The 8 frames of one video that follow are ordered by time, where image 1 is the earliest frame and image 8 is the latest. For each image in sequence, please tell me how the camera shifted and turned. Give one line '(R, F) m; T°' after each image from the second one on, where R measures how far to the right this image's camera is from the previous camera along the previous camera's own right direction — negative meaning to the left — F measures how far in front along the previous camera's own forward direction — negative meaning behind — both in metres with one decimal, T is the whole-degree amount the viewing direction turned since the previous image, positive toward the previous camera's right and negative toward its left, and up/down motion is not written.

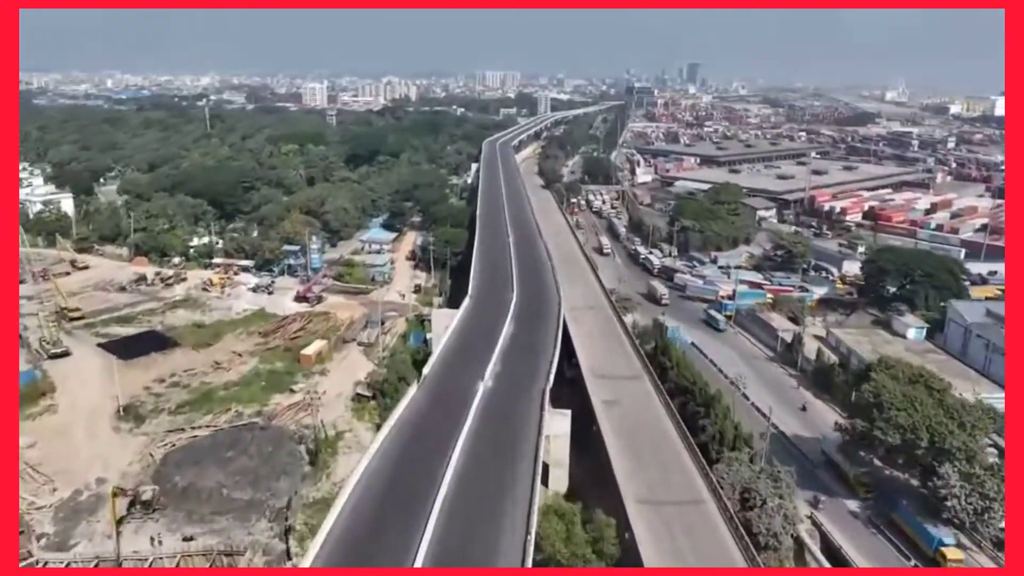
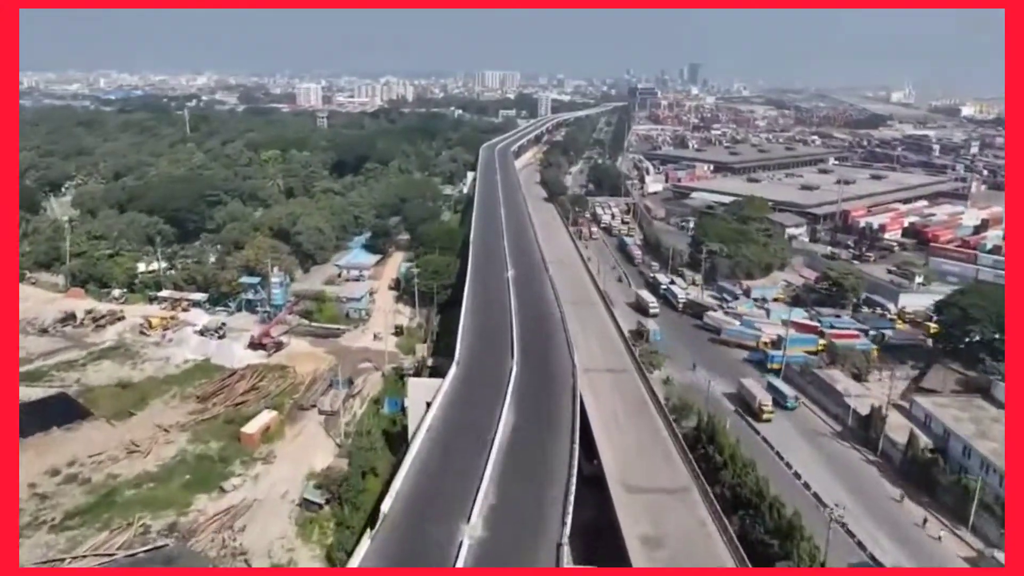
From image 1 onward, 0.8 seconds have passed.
(0.0, +2.5) m; 0°
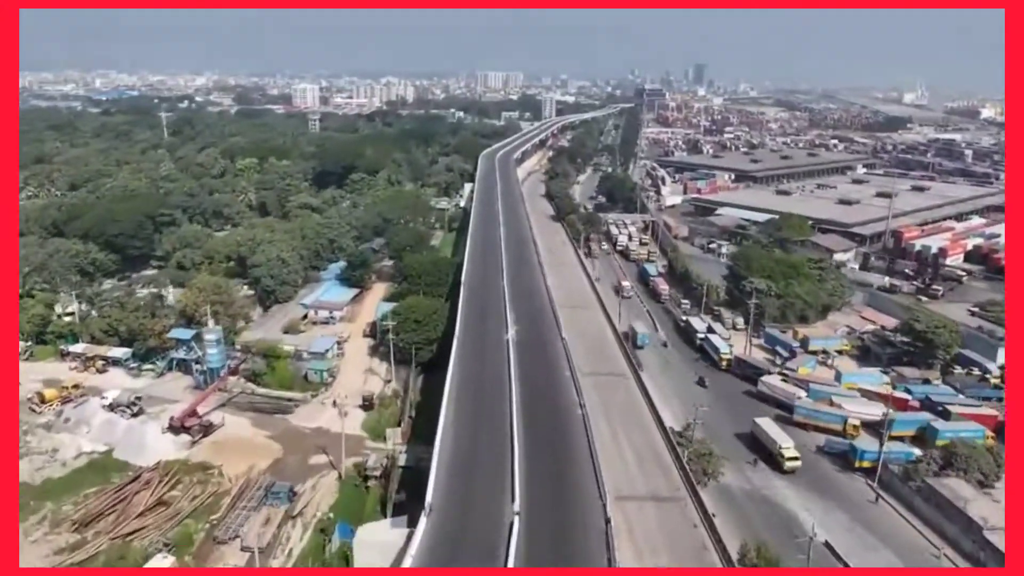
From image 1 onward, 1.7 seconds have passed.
(0.0, +2.9) m; 0°
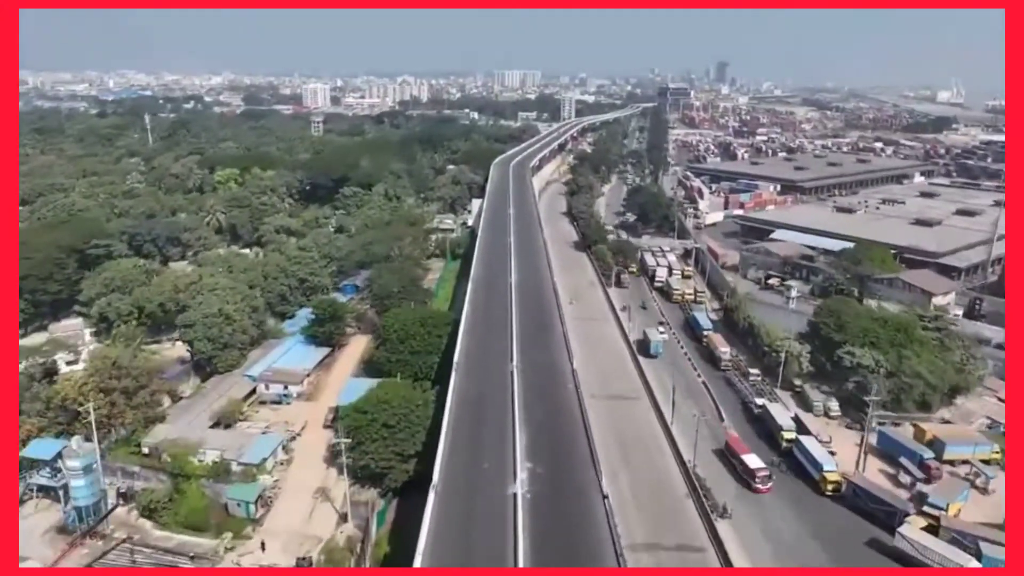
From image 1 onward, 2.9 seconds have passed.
(+0.1, +3.4) m; -1°
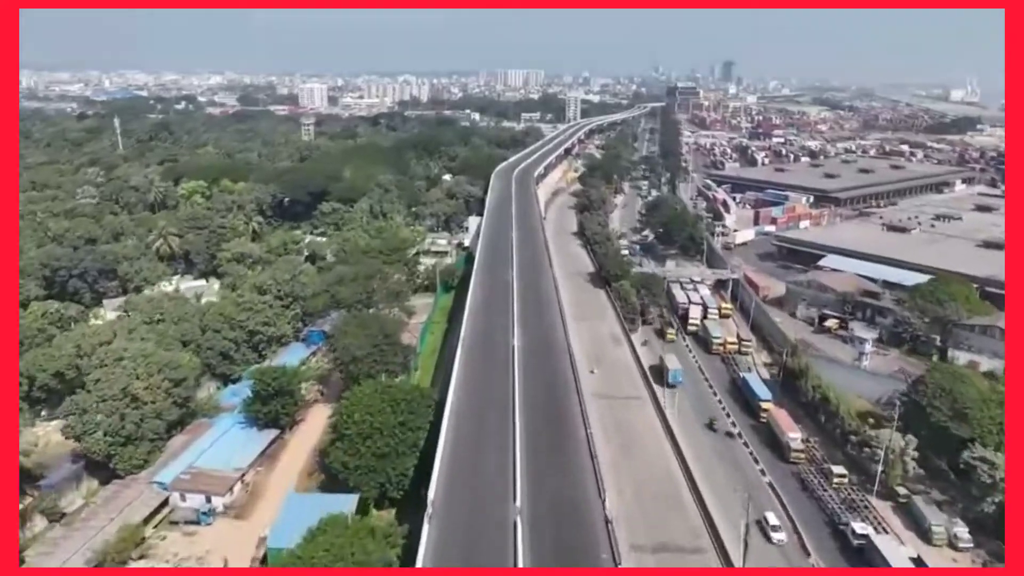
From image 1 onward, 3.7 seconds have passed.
(0.0, +2.8) m; 0°
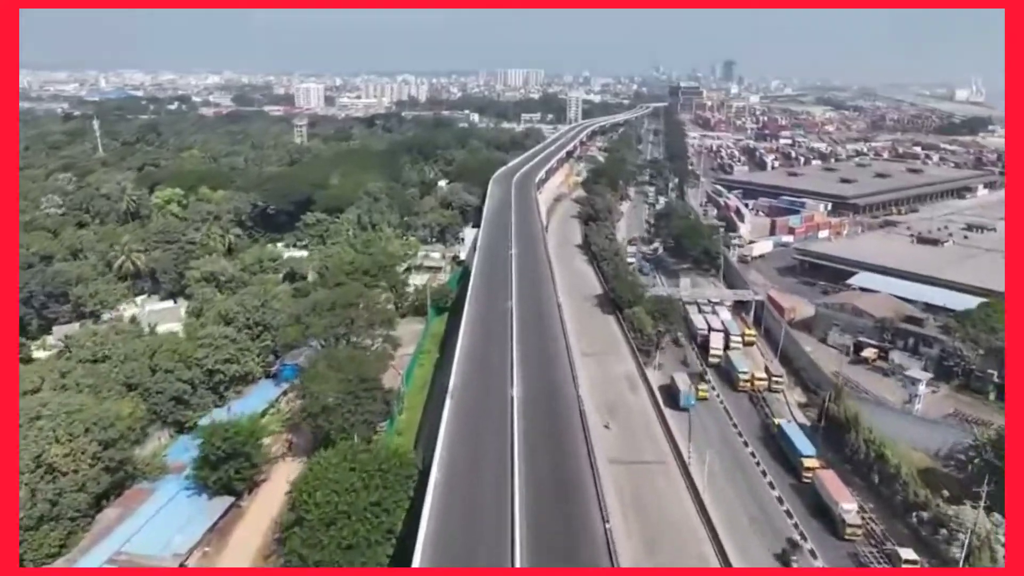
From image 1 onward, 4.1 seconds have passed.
(0.0, +1.5) m; 0°
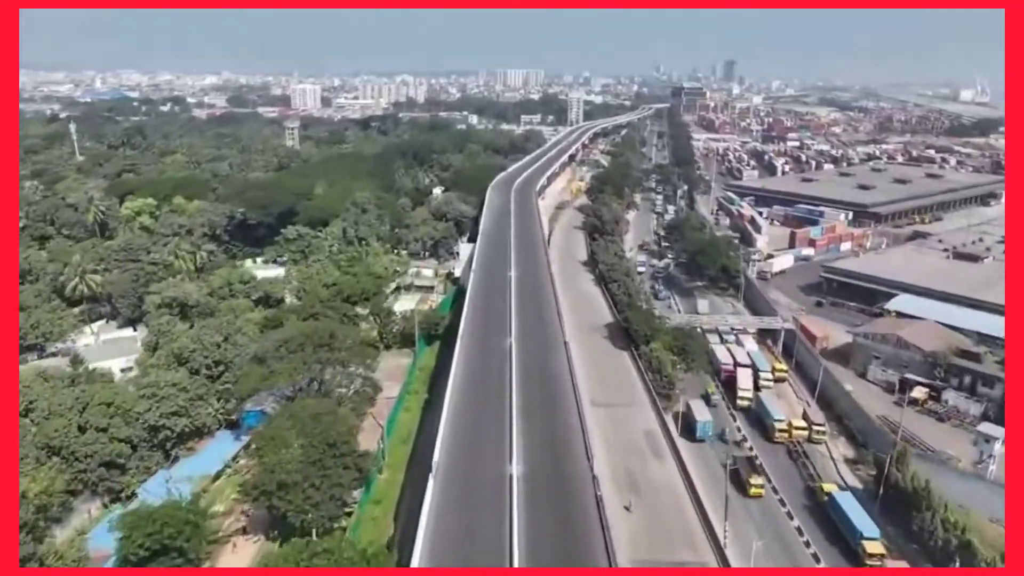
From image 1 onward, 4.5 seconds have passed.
(0.0, +1.5) m; 0°
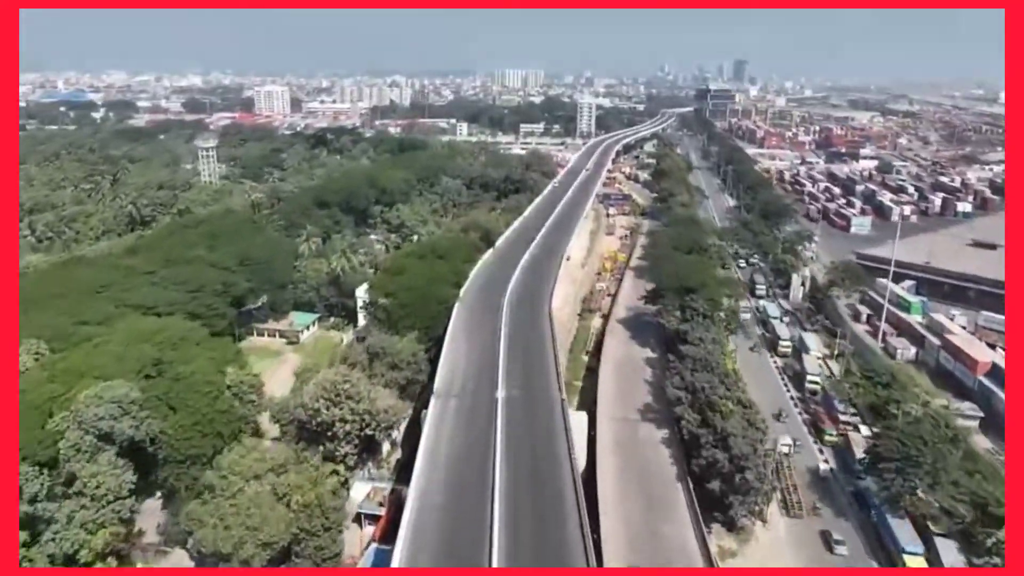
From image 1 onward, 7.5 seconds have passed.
(+0.1, +10.9) m; 0°
